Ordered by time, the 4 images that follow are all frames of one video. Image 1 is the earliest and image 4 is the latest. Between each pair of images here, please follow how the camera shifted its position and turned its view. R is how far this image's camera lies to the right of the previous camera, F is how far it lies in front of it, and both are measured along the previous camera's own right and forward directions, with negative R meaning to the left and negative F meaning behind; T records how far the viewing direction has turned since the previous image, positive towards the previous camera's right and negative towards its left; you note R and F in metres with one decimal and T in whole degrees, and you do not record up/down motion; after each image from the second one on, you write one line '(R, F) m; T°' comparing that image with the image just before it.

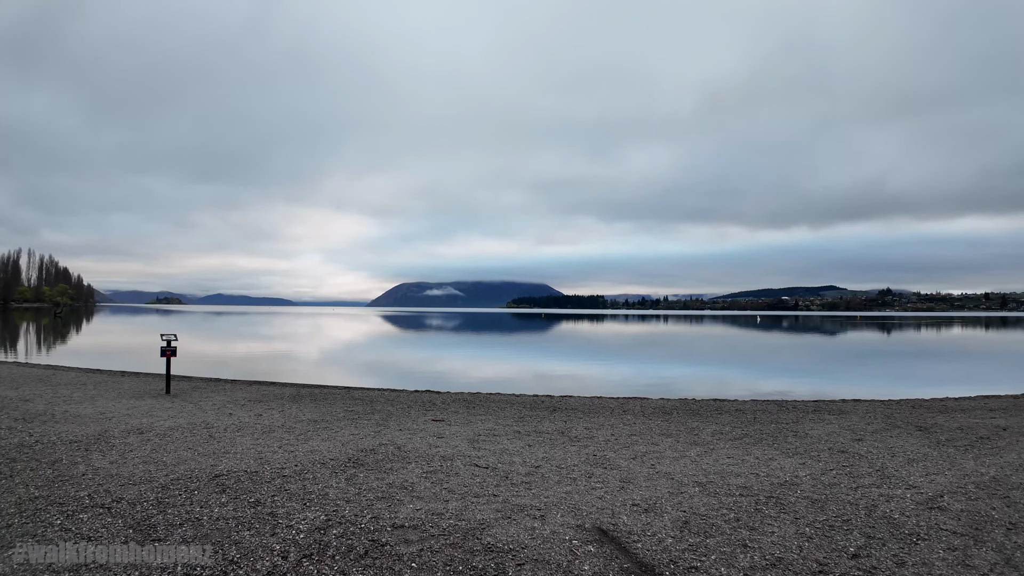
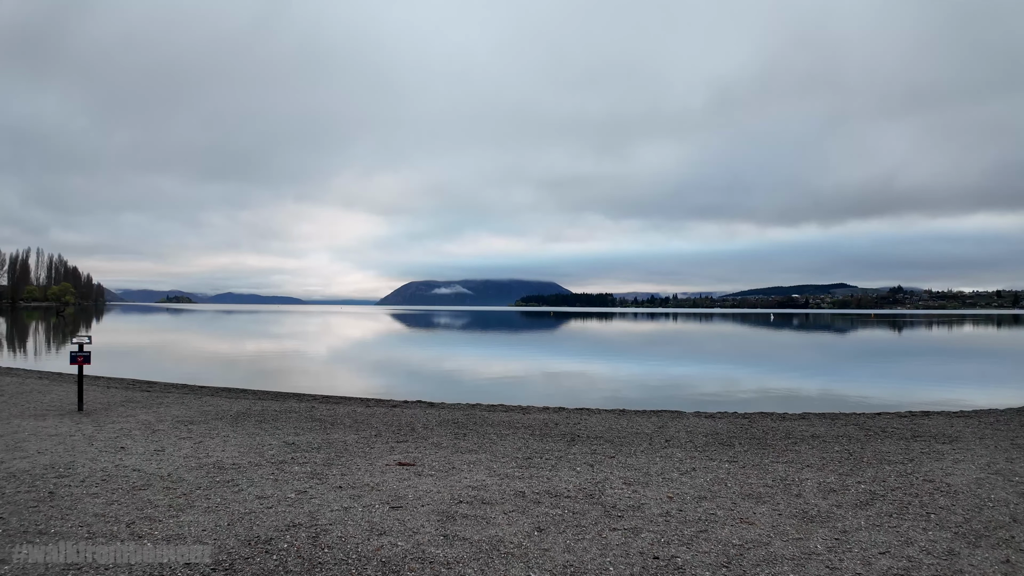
(0.0, +0.2) m; -1°
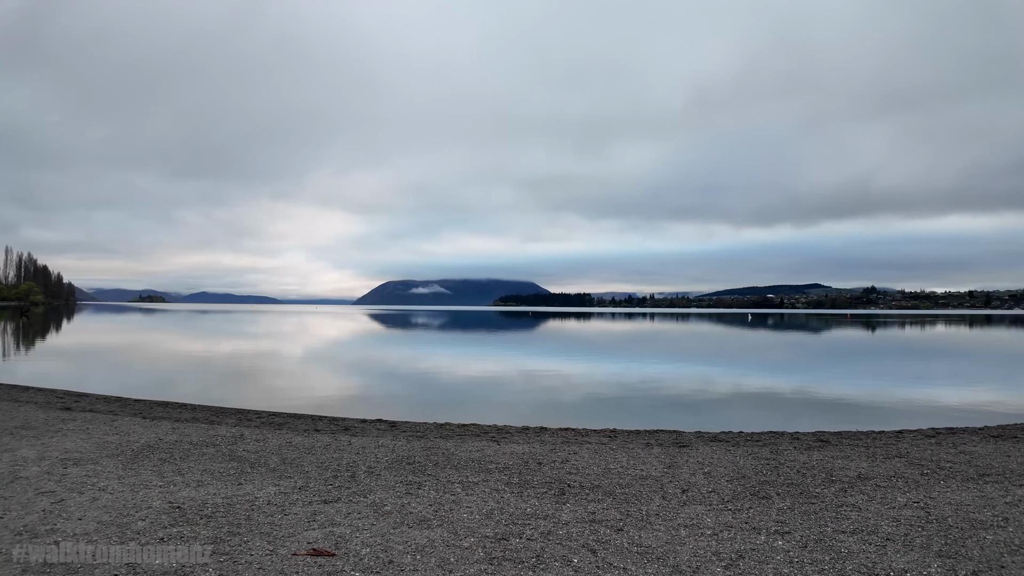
(0.0, +1.0) m; +2°
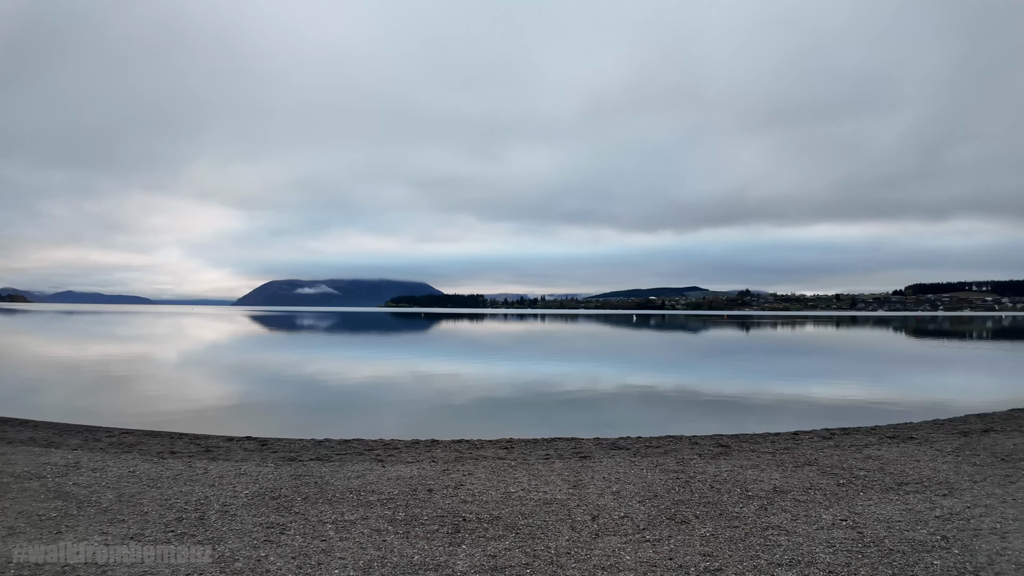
(0.0, +3.2) m; +12°
